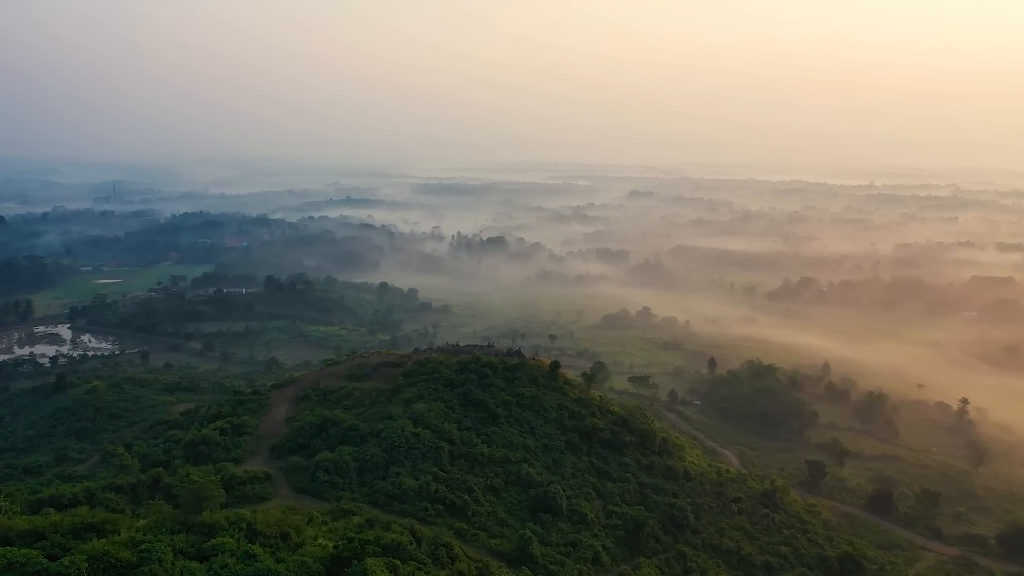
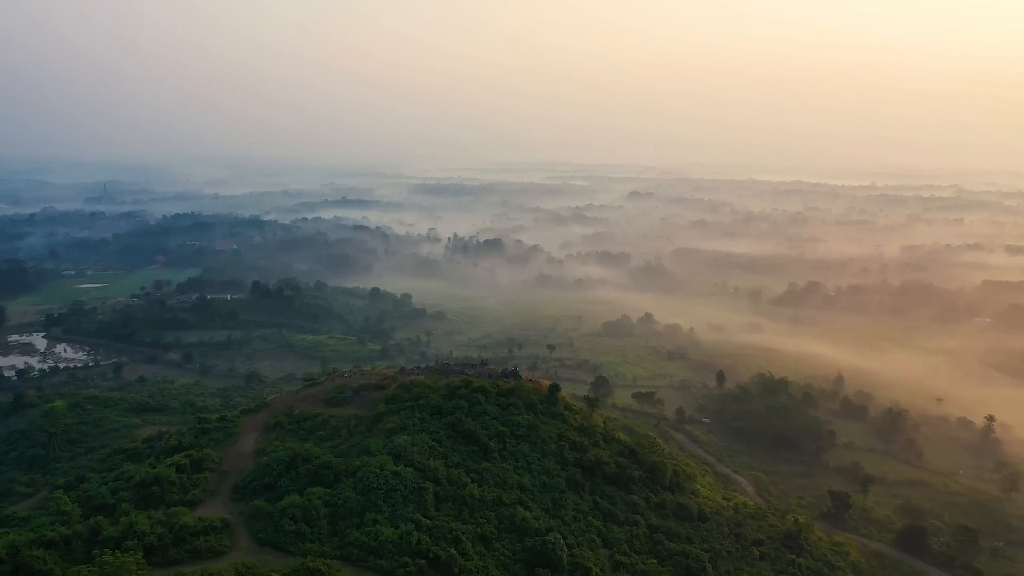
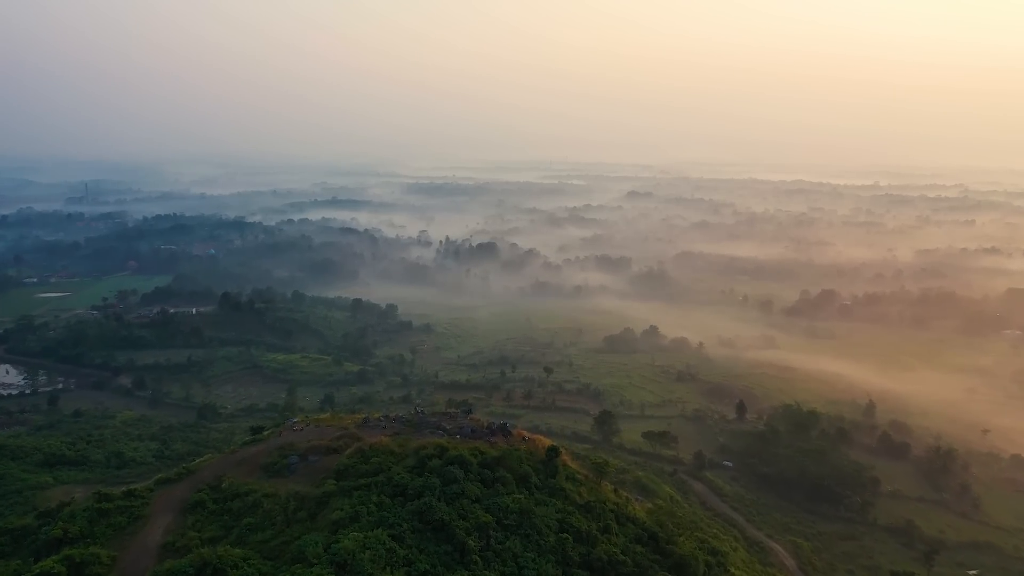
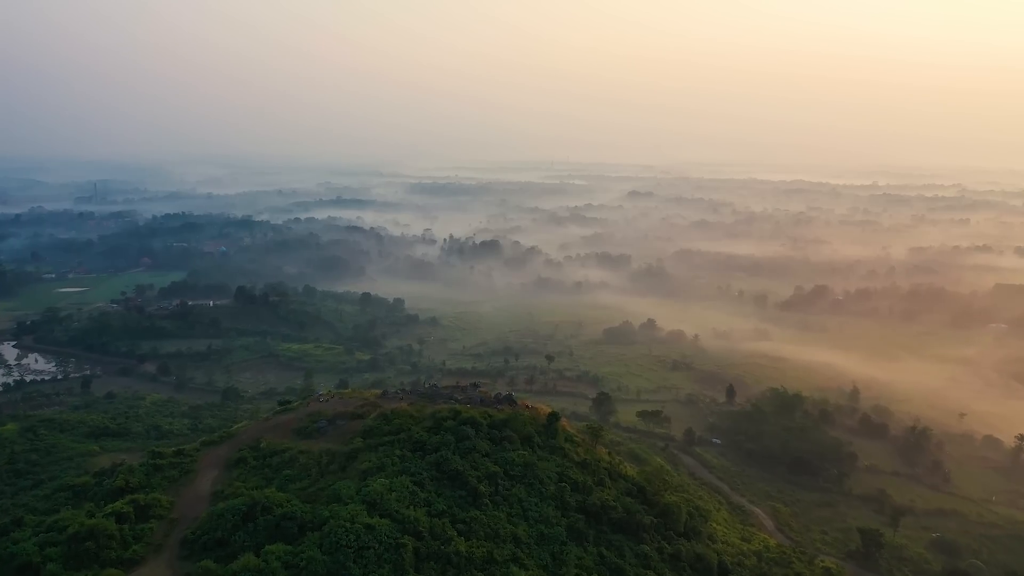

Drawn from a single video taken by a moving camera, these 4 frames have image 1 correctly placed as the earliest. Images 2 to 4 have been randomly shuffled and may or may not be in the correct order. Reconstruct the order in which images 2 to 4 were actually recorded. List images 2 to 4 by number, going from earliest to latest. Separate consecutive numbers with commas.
2, 4, 3
